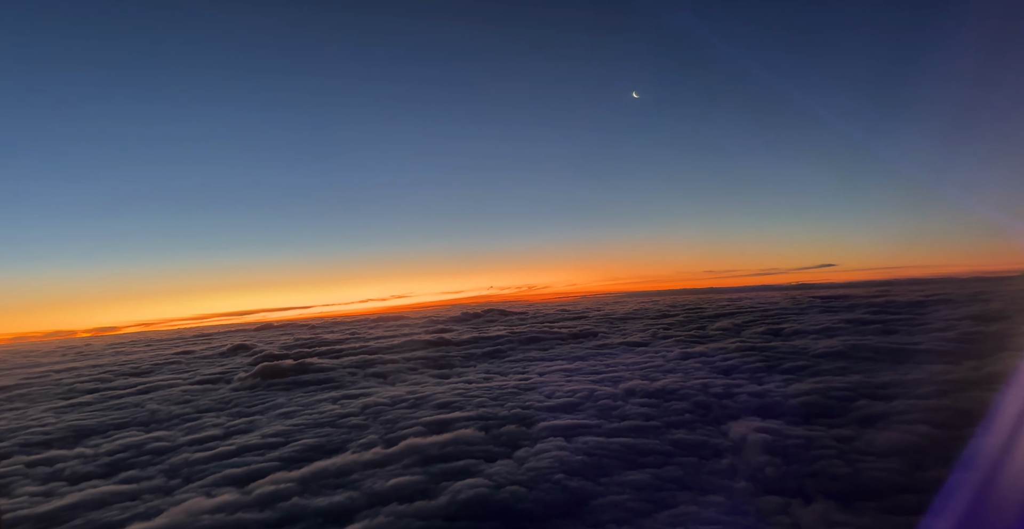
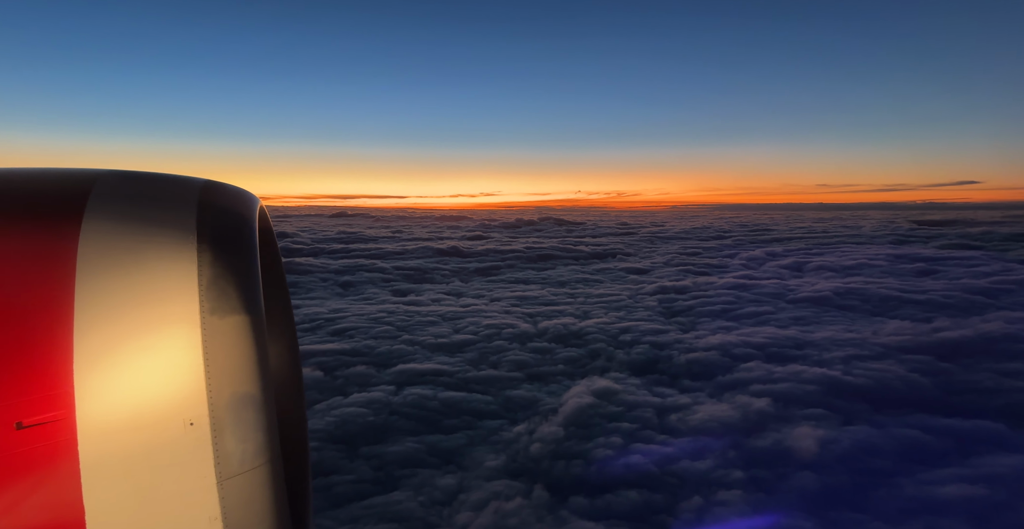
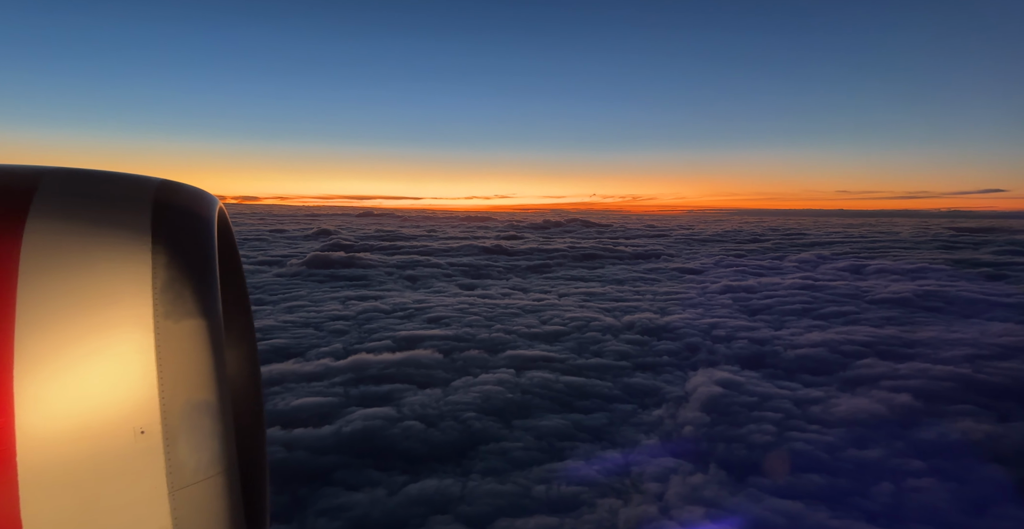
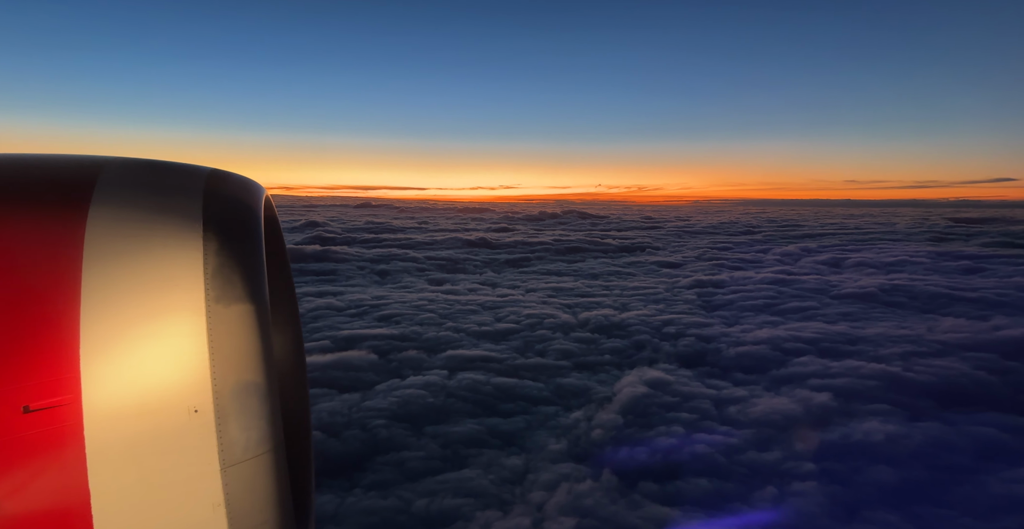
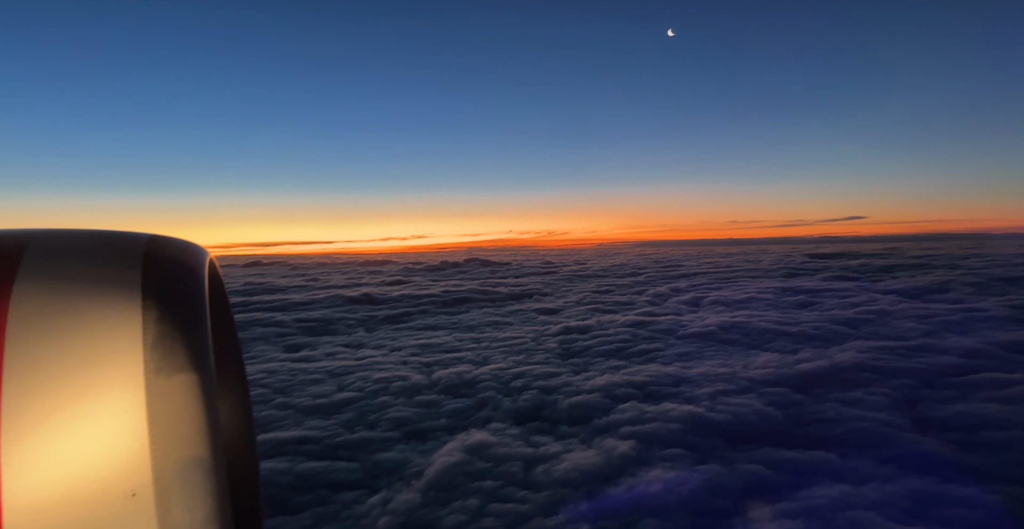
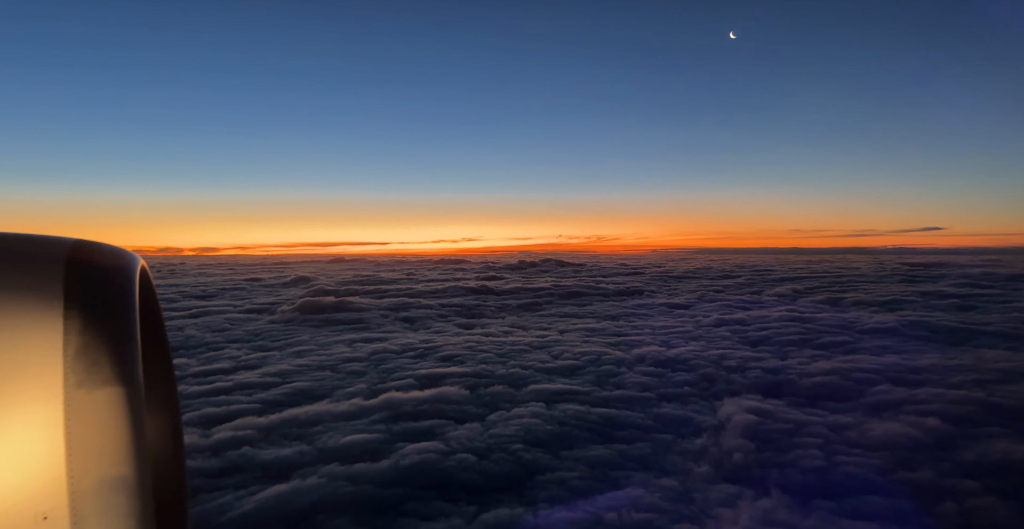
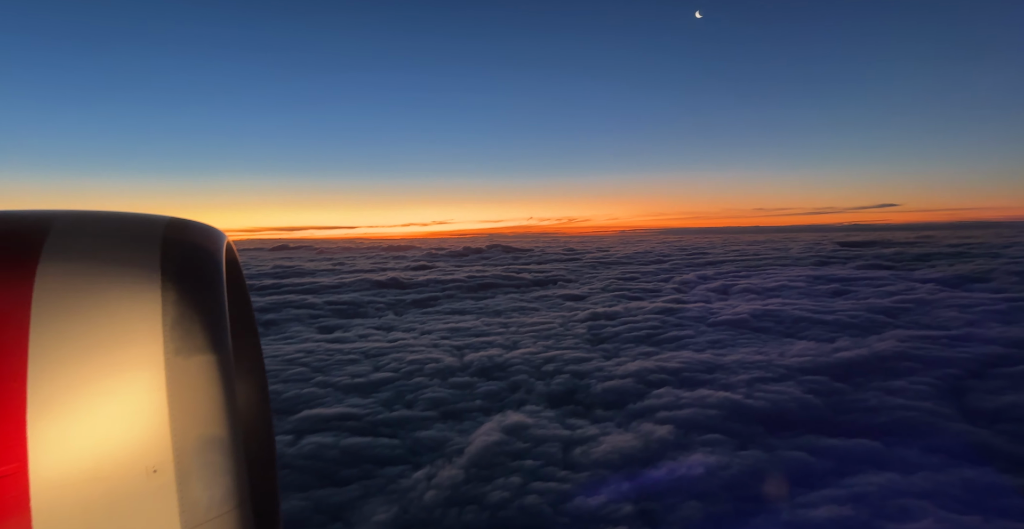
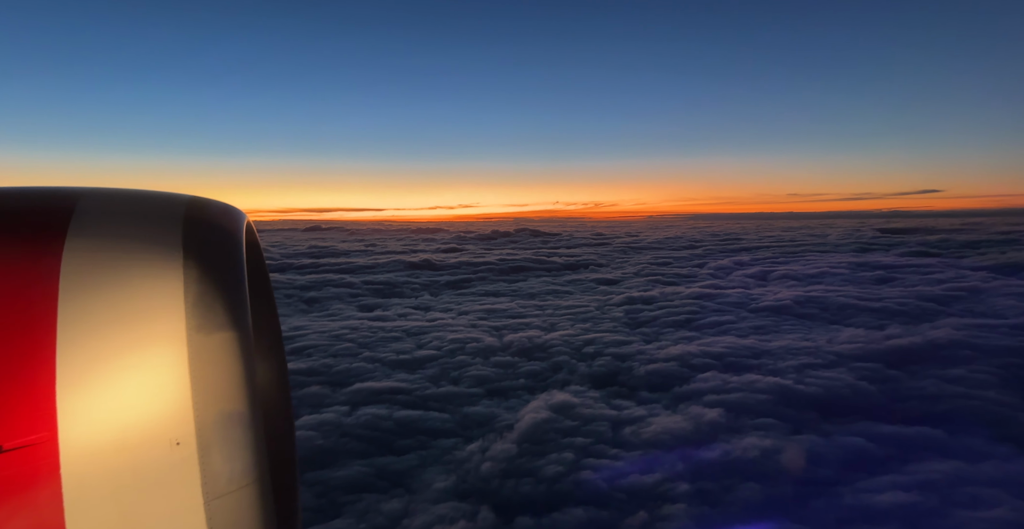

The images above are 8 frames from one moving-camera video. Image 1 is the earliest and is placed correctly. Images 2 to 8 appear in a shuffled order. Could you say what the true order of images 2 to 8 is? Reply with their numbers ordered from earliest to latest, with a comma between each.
6, 3, 4, 2, 8, 7, 5
